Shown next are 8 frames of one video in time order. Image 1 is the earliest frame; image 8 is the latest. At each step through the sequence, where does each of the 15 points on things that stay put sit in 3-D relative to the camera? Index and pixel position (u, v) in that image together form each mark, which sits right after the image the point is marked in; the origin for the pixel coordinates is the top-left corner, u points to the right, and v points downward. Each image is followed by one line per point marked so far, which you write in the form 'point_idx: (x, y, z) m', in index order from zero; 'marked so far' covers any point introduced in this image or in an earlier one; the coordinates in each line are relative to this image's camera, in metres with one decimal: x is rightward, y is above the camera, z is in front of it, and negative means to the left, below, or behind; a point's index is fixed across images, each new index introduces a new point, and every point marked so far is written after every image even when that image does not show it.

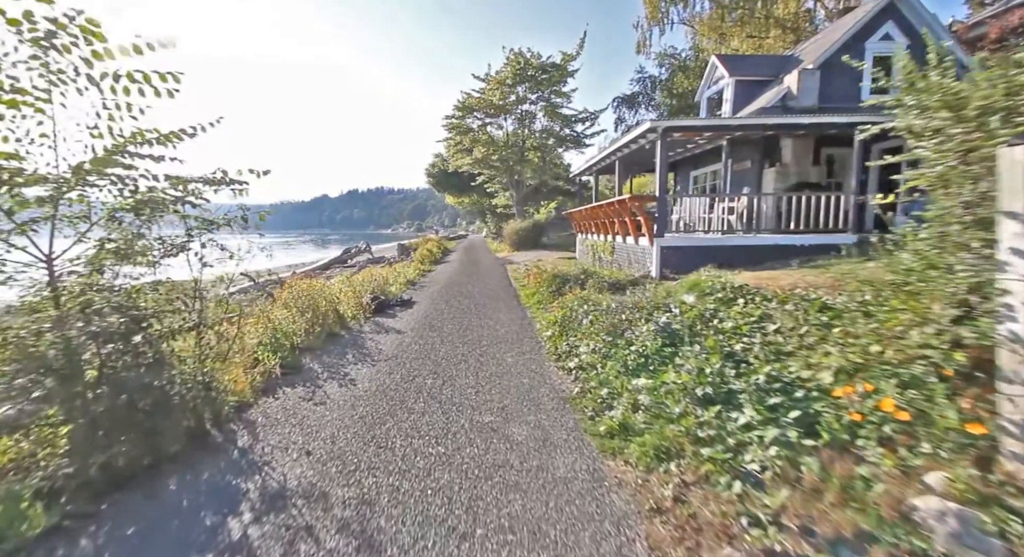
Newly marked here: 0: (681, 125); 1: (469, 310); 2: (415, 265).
0: (+2.9, +2.6, +7.8) m
1: (-0.7, -0.5, +7.6) m
2: (-3.0, +0.4, +14.2) m
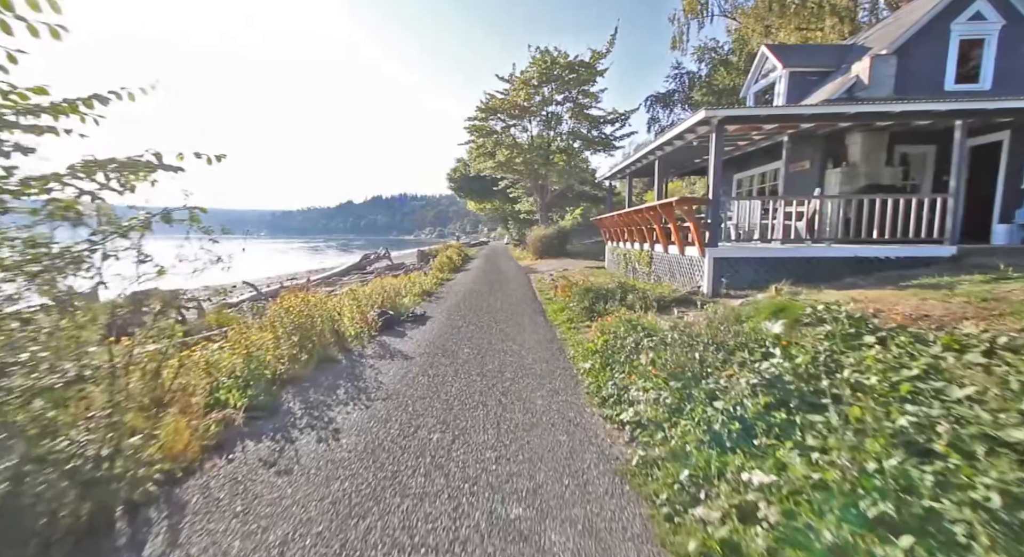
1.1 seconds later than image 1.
0: (+3.3, +2.3, +6.8) m
1: (-0.3, -0.7, +6.6) m
2: (-2.3, +0.1, +13.3) m
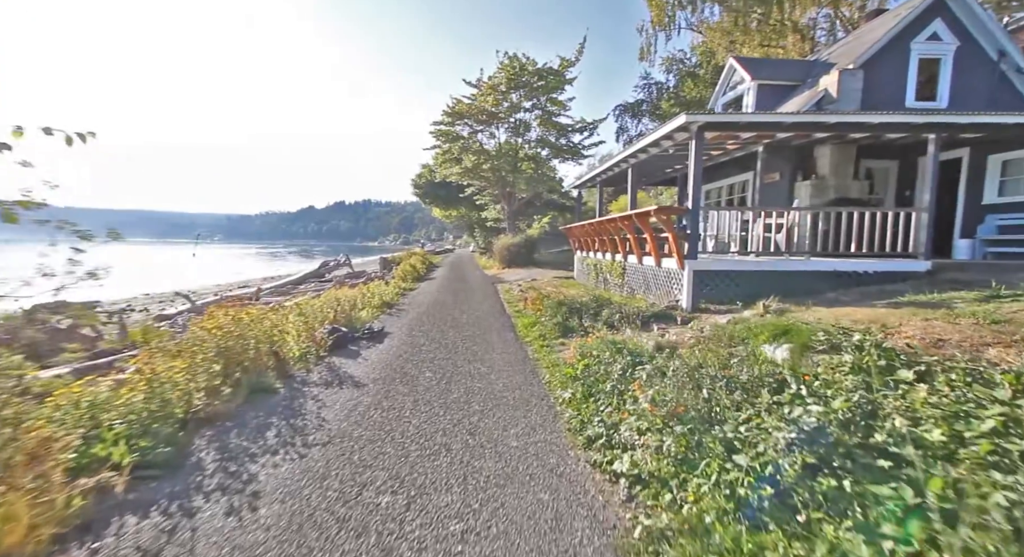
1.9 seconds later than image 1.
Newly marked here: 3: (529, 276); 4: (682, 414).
0: (+2.9, +2.2, +6.5) m
1: (-0.7, -0.8, +6.0) m
2: (-3.2, -0.1, +12.6) m
3: (+0.5, +0.1, +14.9) m
4: (+0.9, -0.7, +2.6) m
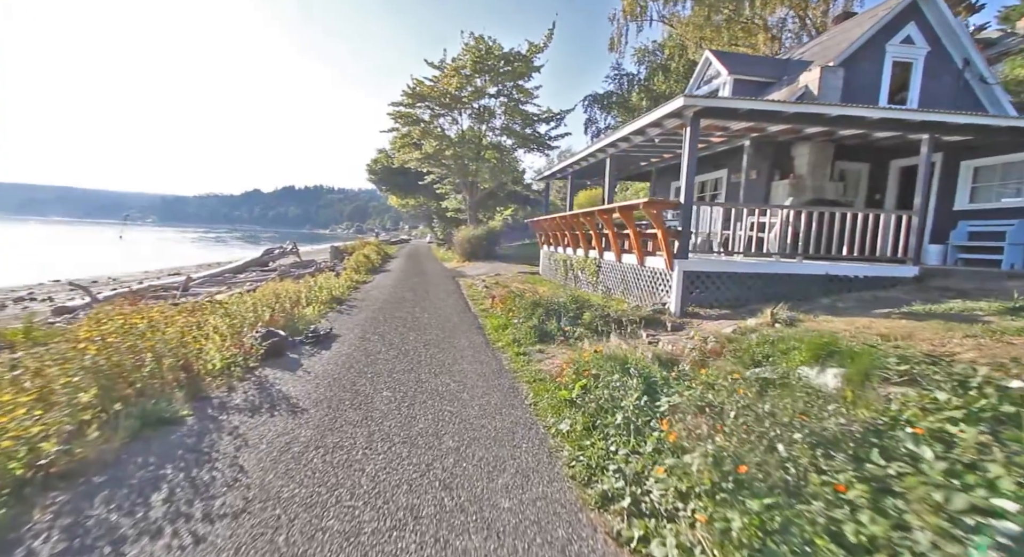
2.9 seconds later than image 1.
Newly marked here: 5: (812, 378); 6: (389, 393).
0: (+2.6, +2.1, +5.9) m
1: (-1.0, -0.8, +5.1) m
2: (-4.1, +0.1, +11.4) m
3: (-0.6, +0.3, +14.1) m
4: (+0.9, -0.8, +1.9) m
5: (+1.7, -0.6, +2.7) m
6: (-1.0, -0.9, +3.7) m
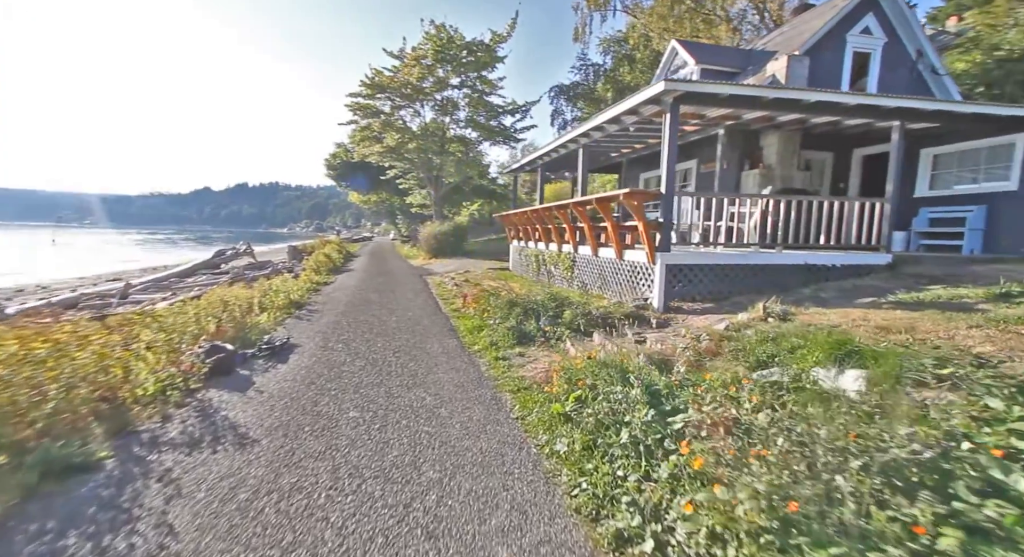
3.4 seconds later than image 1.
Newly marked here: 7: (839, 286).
0: (+2.2, +2.2, +5.6) m
1: (-1.3, -0.8, +4.7) m
2: (-4.8, 0.0, +10.7) m
3: (-1.5, +0.3, +13.6) m
4: (+0.9, -0.8, +1.5) m
5: (+1.7, -0.5, +2.4) m
6: (-1.1, -0.9, +3.3) m
7: (+4.2, -0.1, +6.0) m
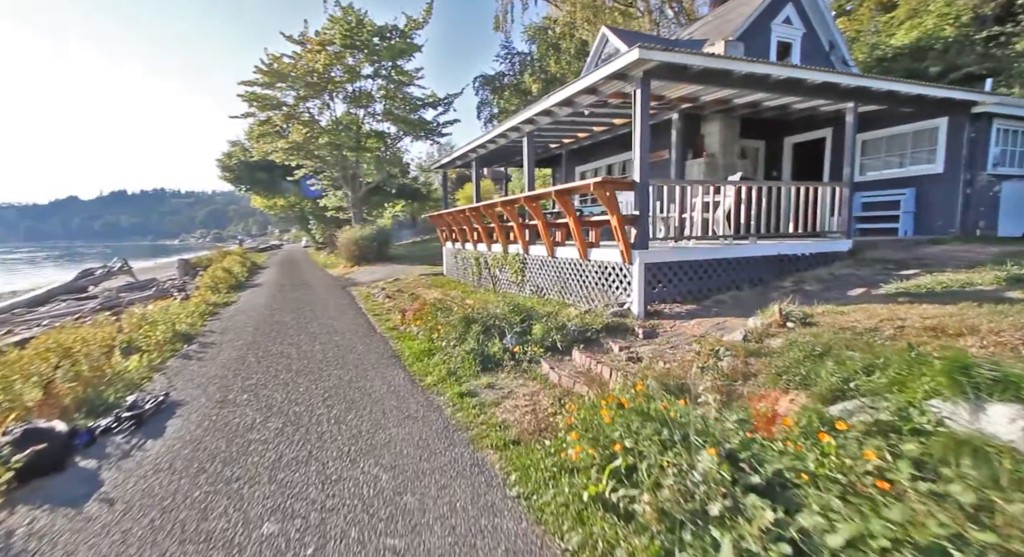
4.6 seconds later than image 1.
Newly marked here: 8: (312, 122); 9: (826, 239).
0: (+1.6, +2.2, +4.9) m
1: (-1.5, -1.0, +3.4) m
2: (-6.0, -0.4, +8.8) m
3: (-3.2, +0.1, +12.2) m
4: (+1.2, -0.8, +0.7) m
5: (+1.8, -0.5, +1.7) m
6: (-1.1, -1.1, +2.1) m
7: (+3.6, 0.0, +5.6) m
8: (-6.6, +5.2, +15.5) m
9: (+4.3, +0.5, +6.5) m
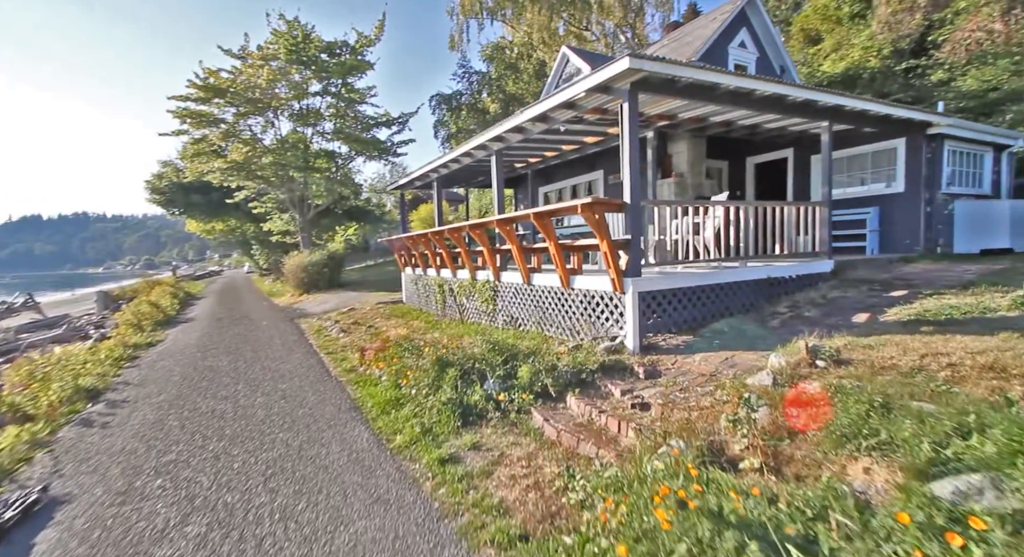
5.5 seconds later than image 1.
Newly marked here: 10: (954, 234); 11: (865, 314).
0: (+1.4, +1.9, +4.5) m
1: (-1.5, -1.3, +2.6) m
2: (-6.5, -1.0, +7.6) m
3: (-4.1, -0.6, +11.2) m
4: (+1.4, -0.9, +0.2) m
5: (+1.9, -0.7, +1.3) m
6: (-0.9, -1.3, +1.3) m
7: (+3.4, -0.2, +5.3) m
8: (-7.9, +4.3, +14.4) m
9: (+4.0, +0.2, +6.3) m
10: (+7.8, +0.8, +8.3) m
11: (+3.4, -0.3, +4.5) m
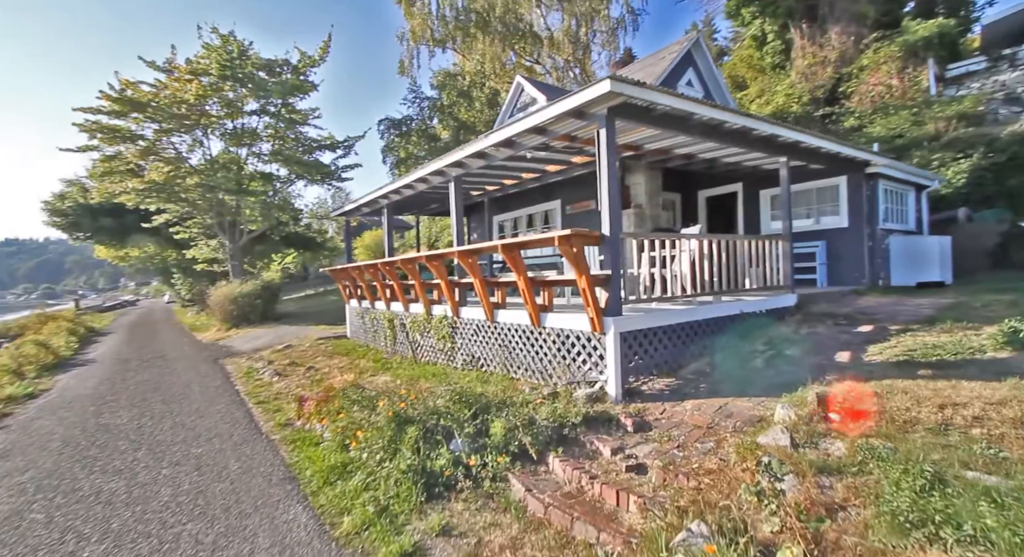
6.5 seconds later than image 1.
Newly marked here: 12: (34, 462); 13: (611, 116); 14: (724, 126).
0: (+1.1, +1.6, +4.3) m
1: (-1.5, -1.5, +1.9) m
2: (-7.1, -1.5, +6.2) m
3: (-5.1, -1.3, +10.1) m
4: (+1.7, -1.0, -0.2) m
5: (+2.0, -0.8, +0.9) m
6: (-0.8, -1.5, +0.6) m
7: (+3.0, -0.6, +5.2) m
8: (-9.2, +3.4, +13.1) m
9: (+3.5, -0.2, +6.2) m
10: (+7.0, +0.2, +8.6) m
11: (+3.1, -0.7, +4.4) m
12: (-3.9, -1.5, +3.8) m
13: (+0.9, +1.5, +4.3) m
14: (+2.3, +1.7, +5.2) m
